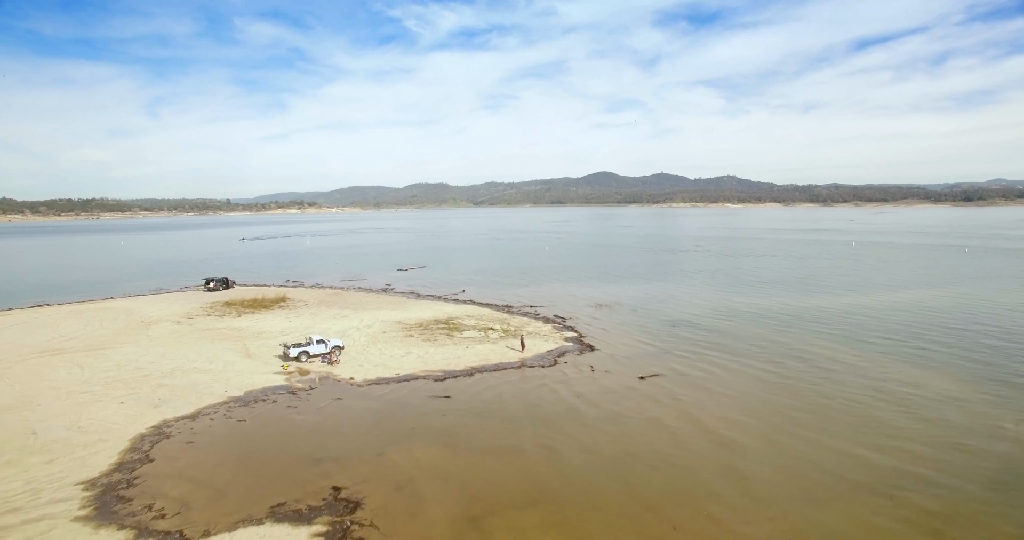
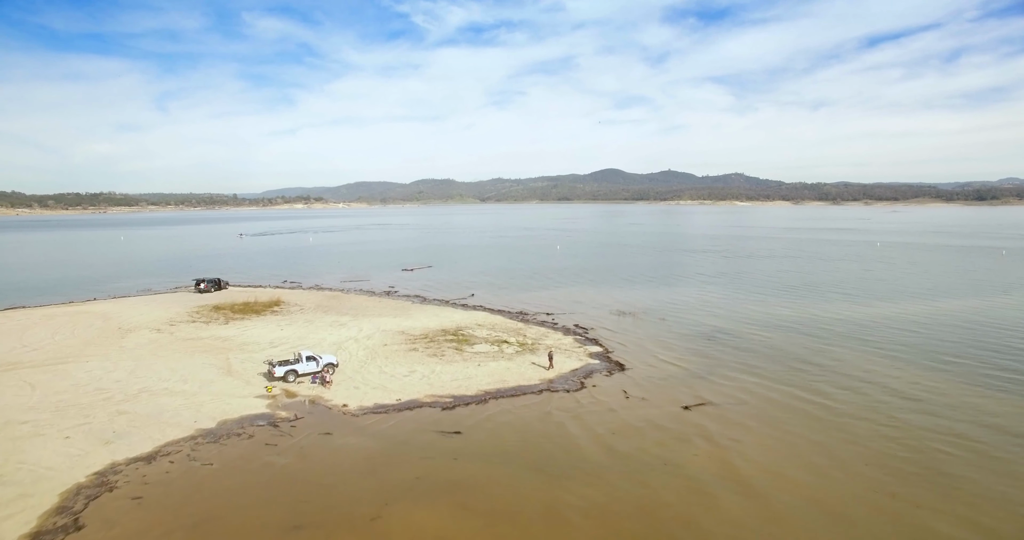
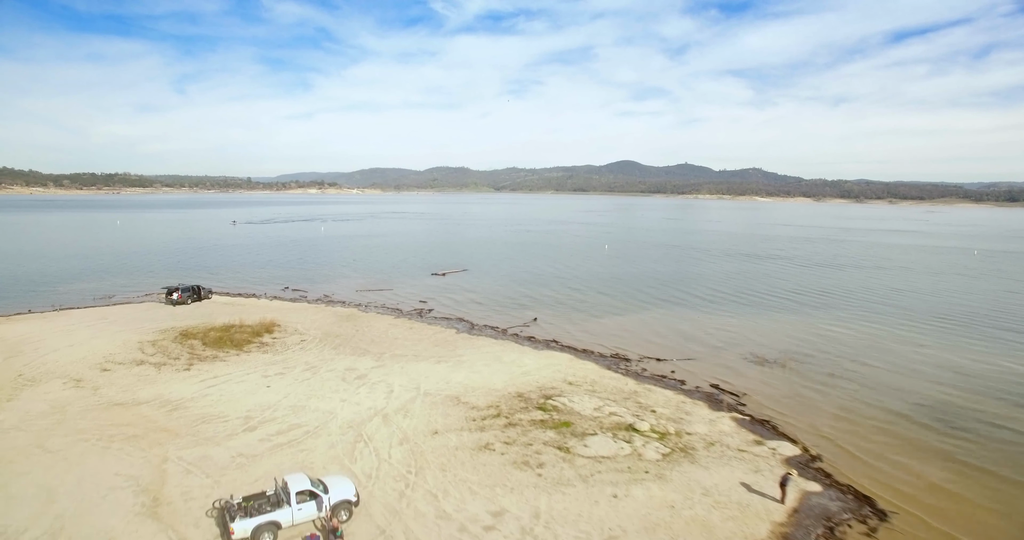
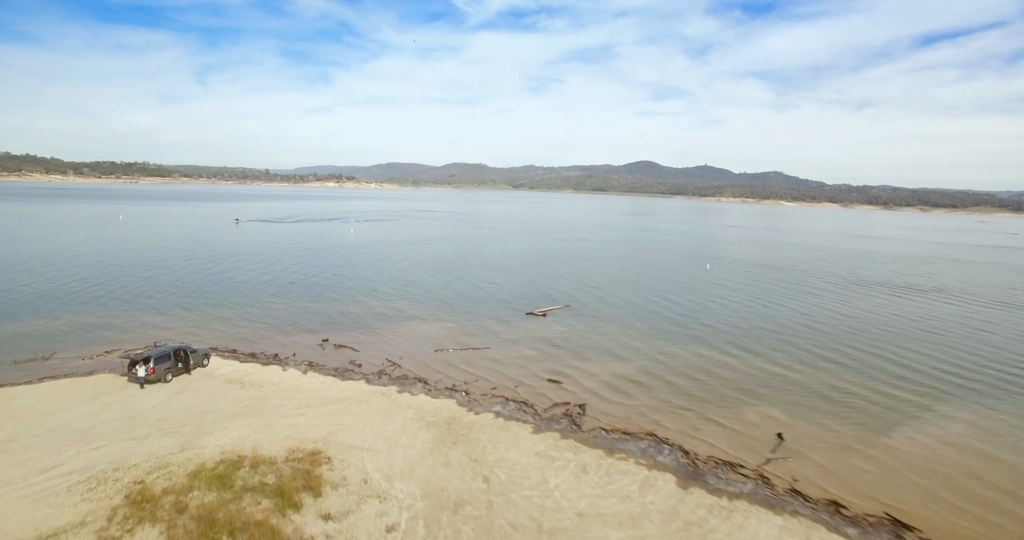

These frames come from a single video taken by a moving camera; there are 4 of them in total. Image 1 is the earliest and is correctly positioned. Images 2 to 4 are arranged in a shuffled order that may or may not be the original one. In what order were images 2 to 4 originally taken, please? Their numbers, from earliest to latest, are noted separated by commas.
2, 3, 4
